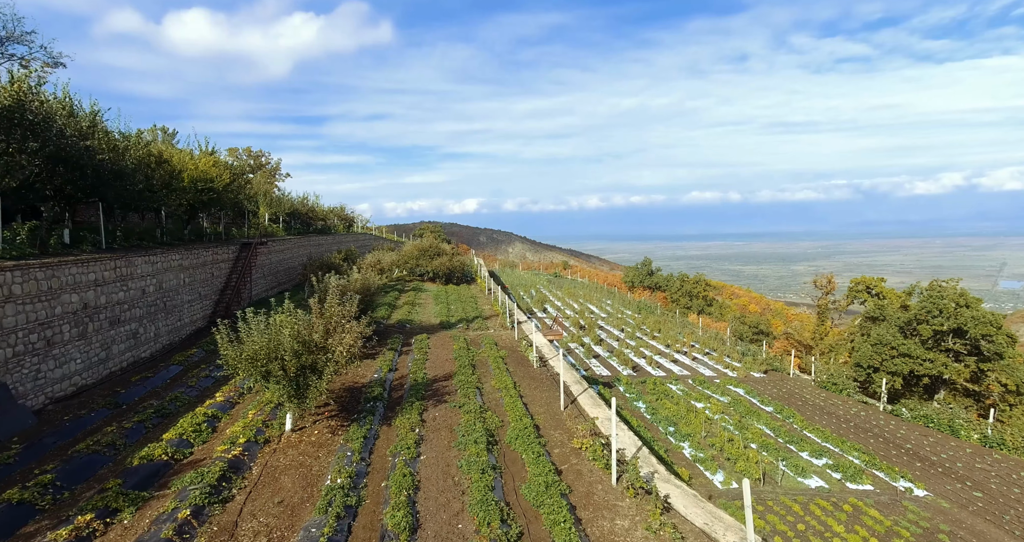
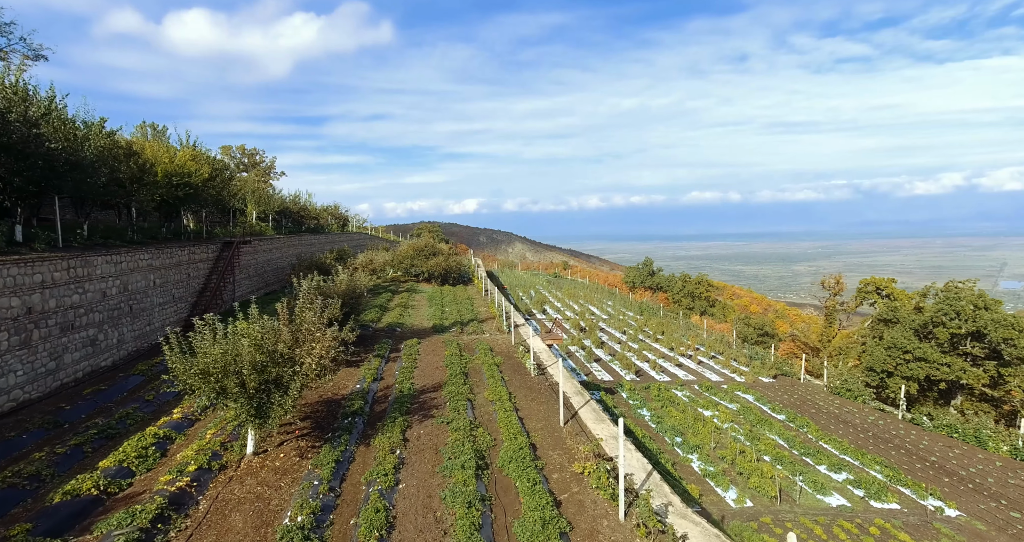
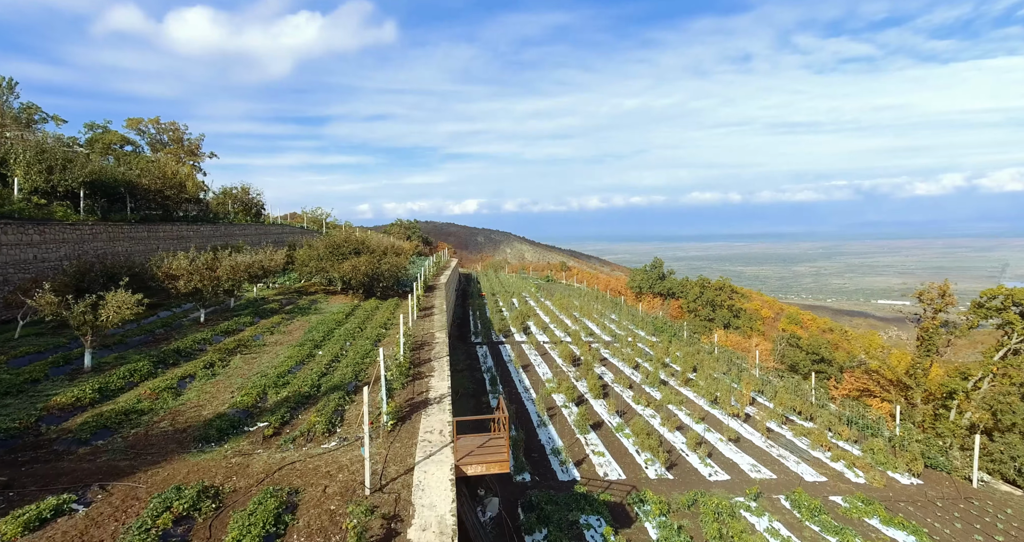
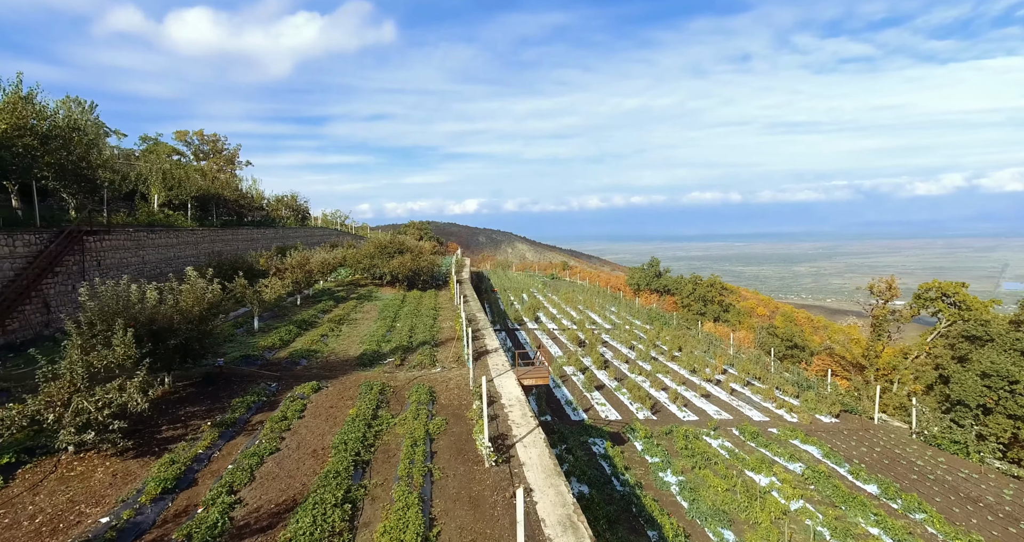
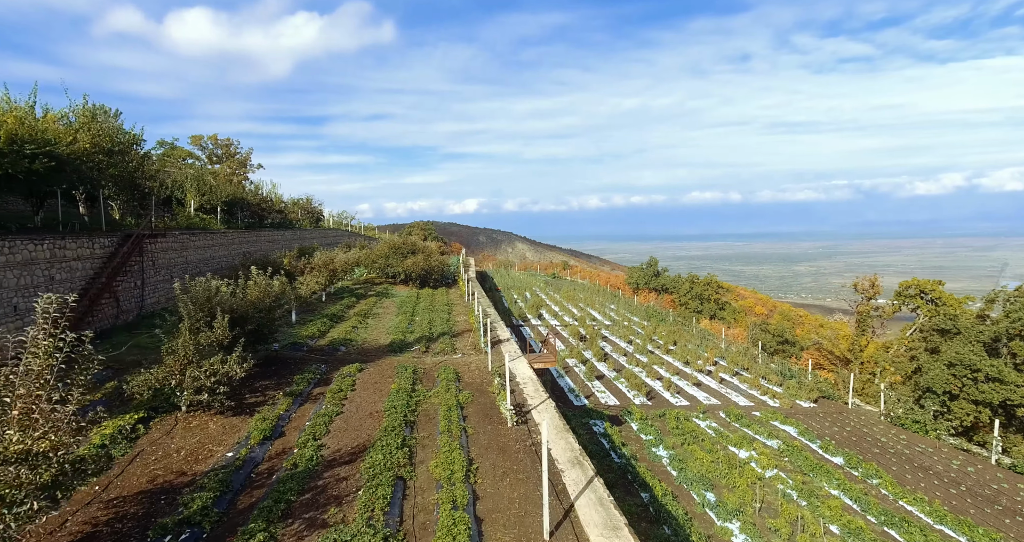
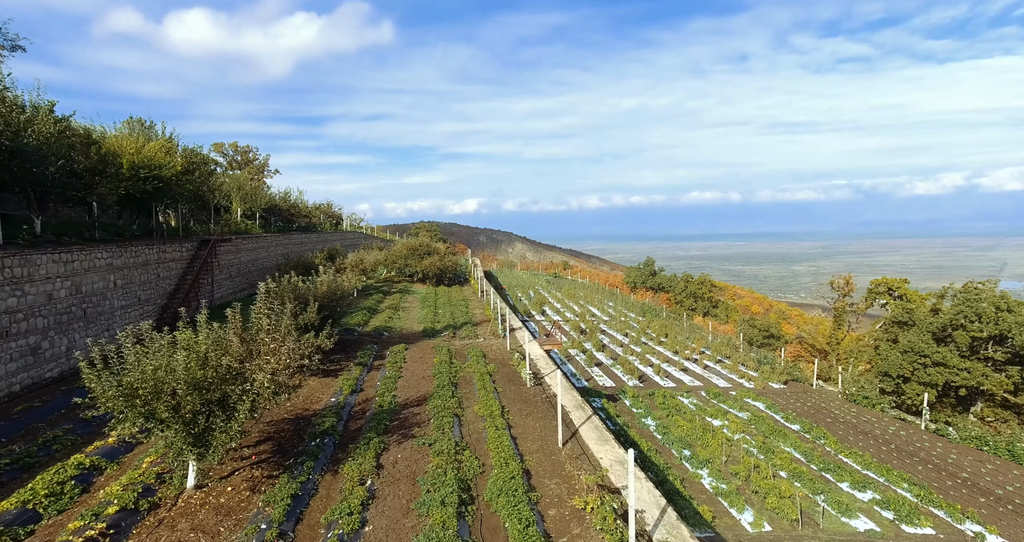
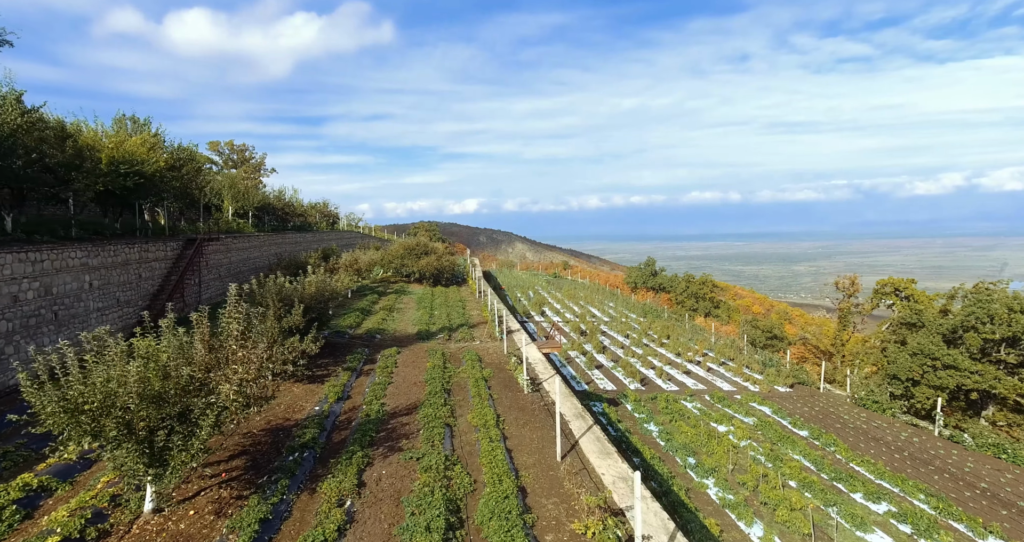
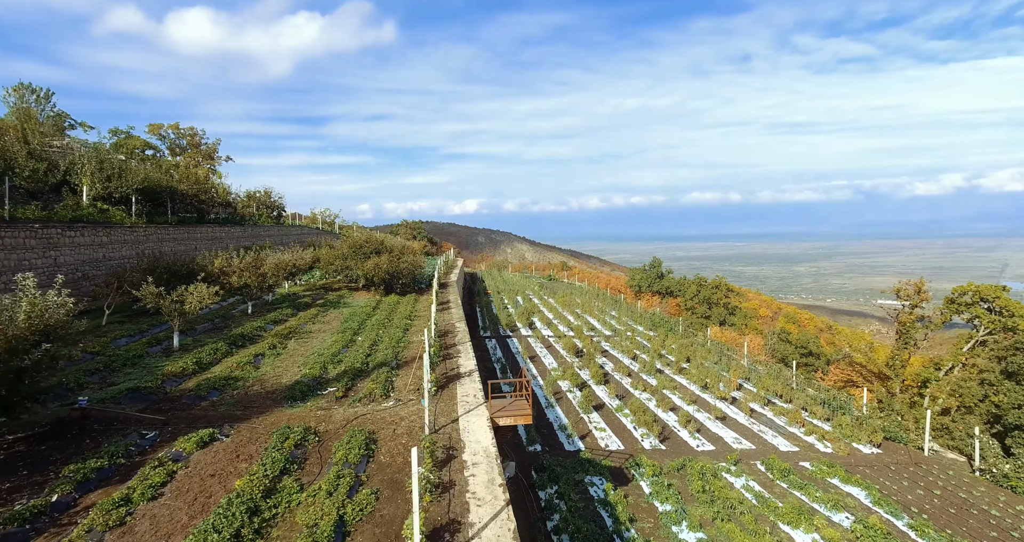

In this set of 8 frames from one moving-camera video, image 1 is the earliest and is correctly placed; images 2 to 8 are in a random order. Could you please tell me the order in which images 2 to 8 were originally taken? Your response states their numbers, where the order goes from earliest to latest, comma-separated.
2, 6, 7, 5, 4, 8, 3
